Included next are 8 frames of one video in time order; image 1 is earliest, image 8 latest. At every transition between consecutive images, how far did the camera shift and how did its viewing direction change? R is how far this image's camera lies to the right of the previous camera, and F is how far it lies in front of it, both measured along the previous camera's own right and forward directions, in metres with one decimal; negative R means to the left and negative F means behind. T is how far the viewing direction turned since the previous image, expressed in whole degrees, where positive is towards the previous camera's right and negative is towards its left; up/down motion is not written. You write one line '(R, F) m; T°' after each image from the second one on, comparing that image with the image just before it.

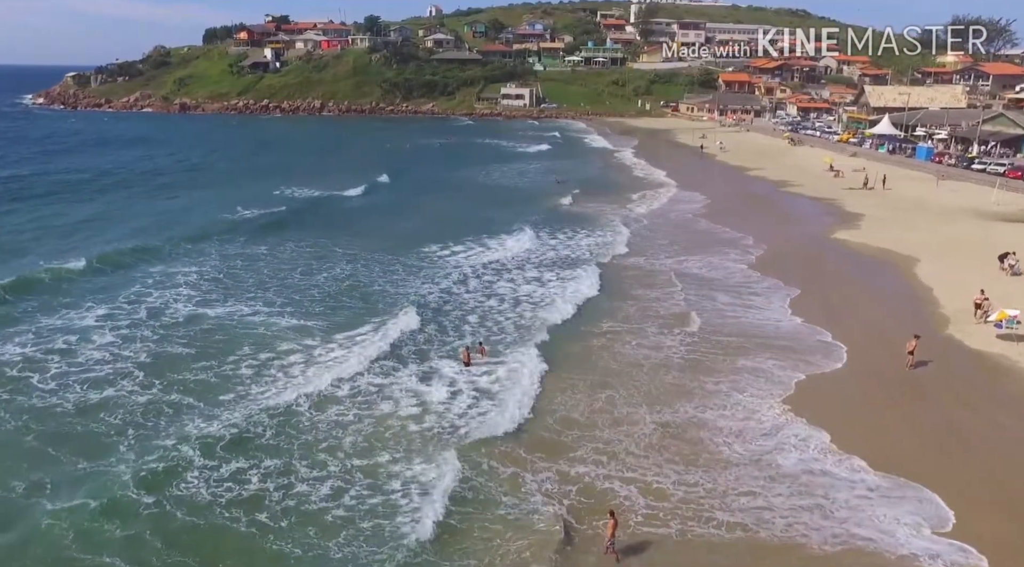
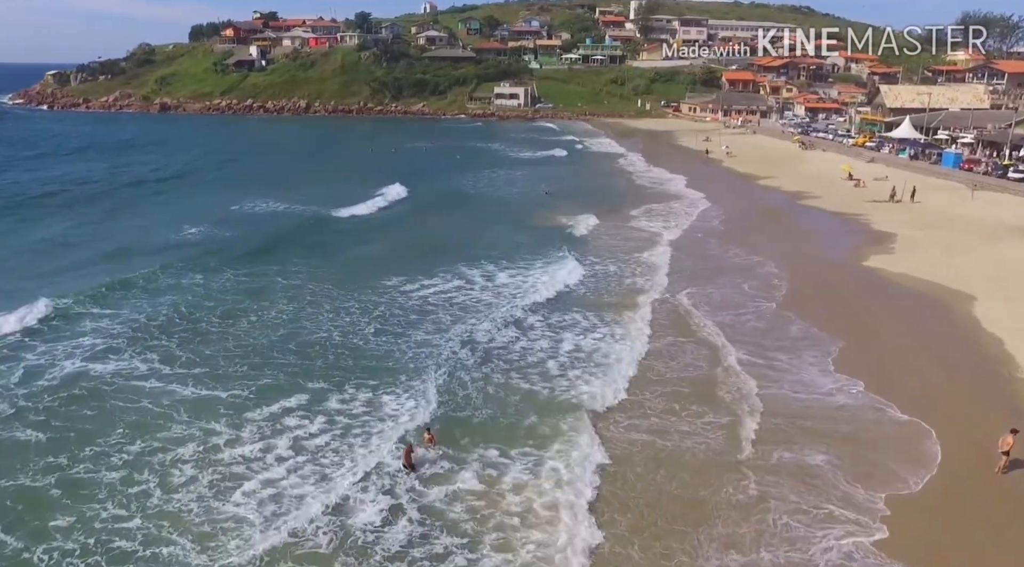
(+0.7, +4.8) m; 0°
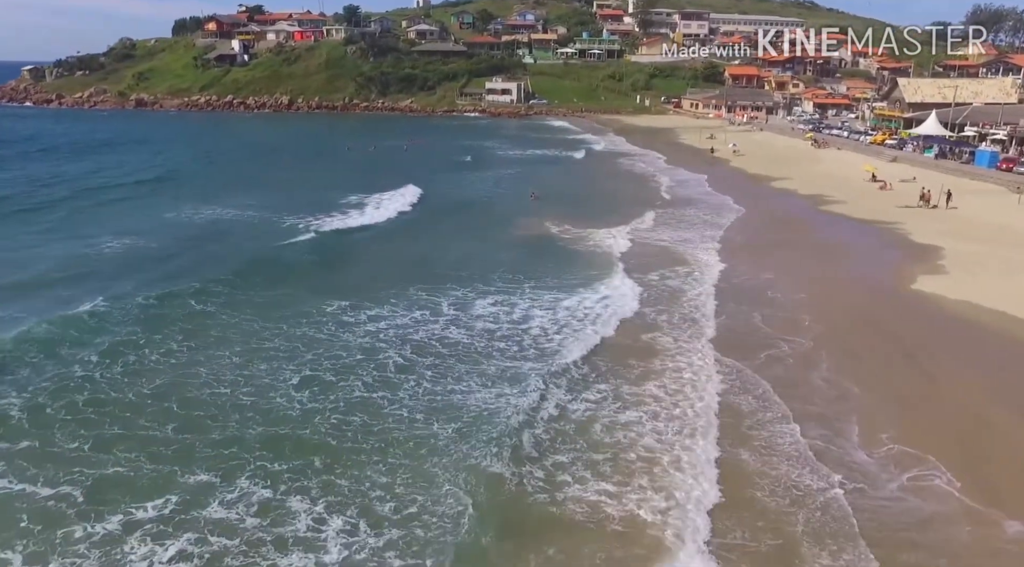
(+0.7, +5.1) m; 0°
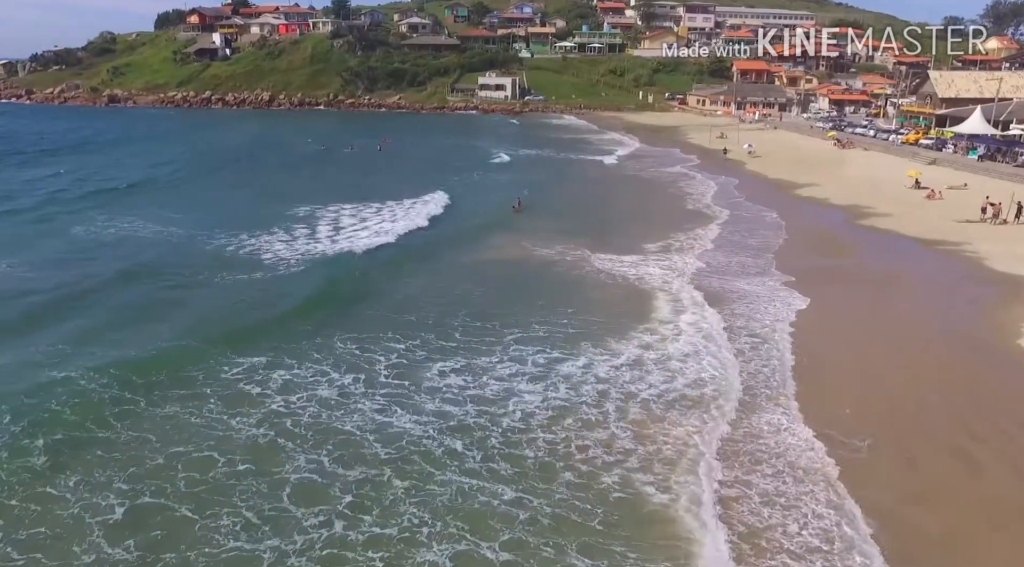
(+0.6, +6.0) m; 0°
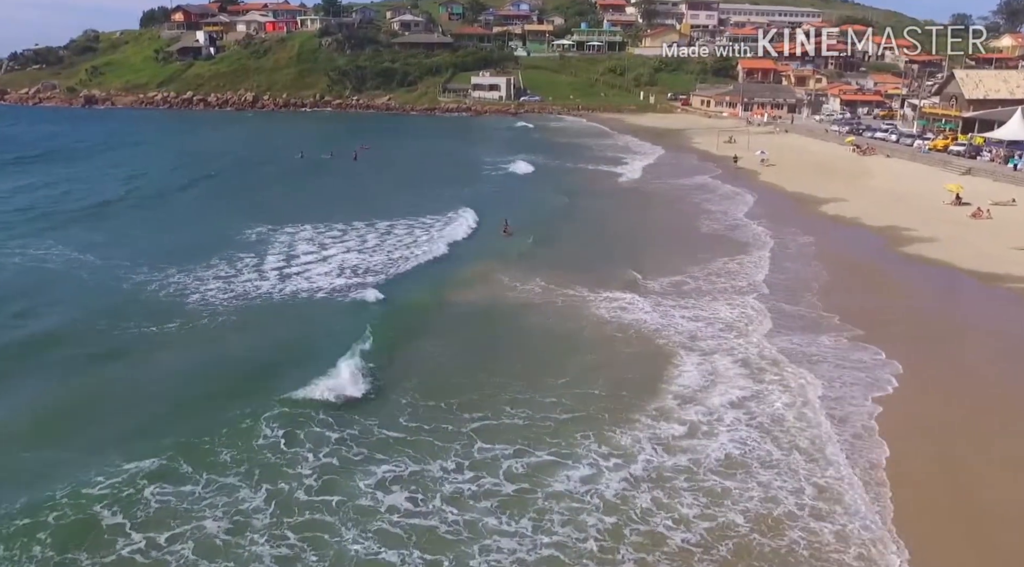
(+0.5, +4.4) m; 0°
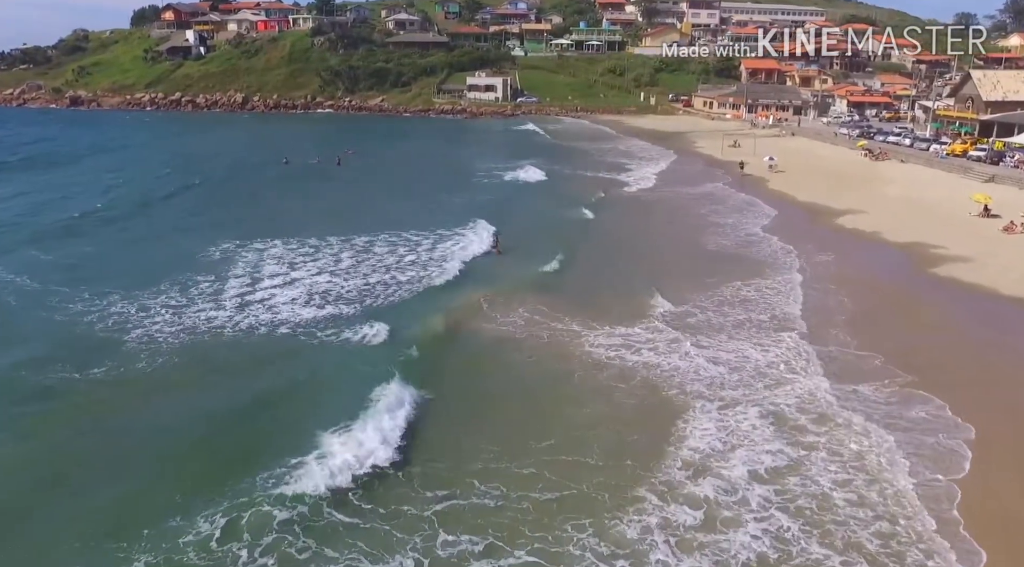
(+0.3, +2.5) m; 0°
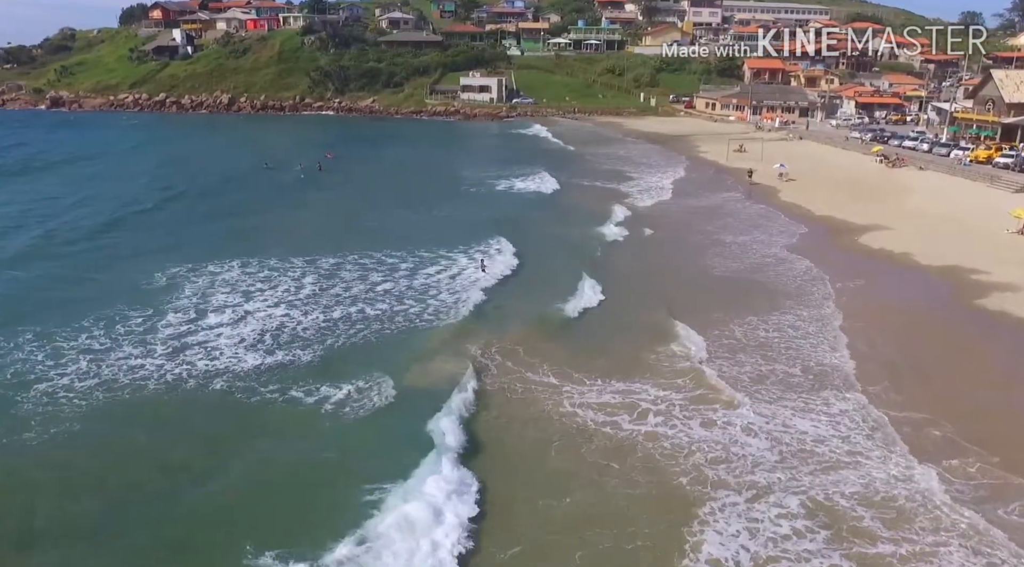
(+0.4, +3.0) m; 0°
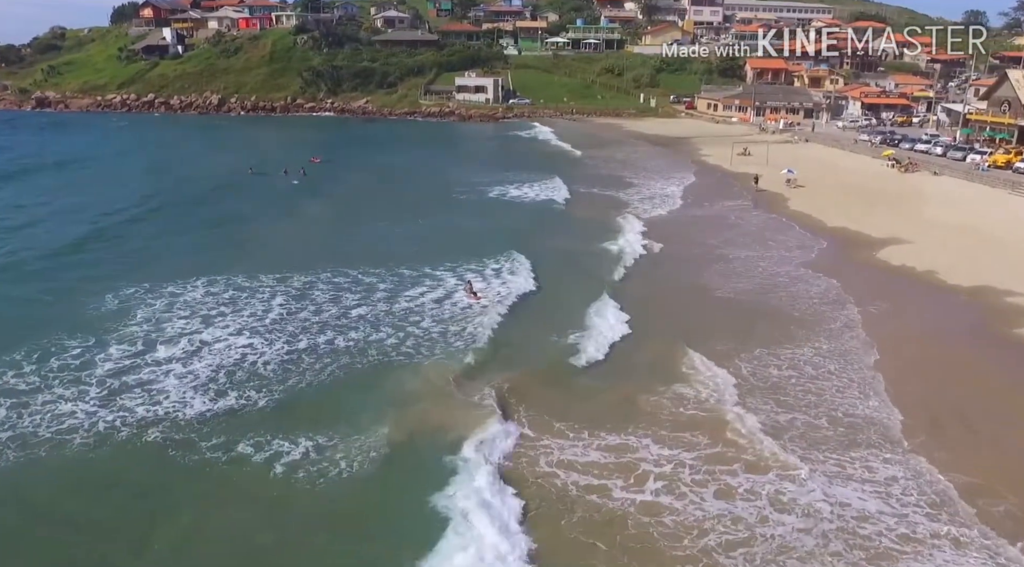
(+0.3, +2.1) m; 0°
